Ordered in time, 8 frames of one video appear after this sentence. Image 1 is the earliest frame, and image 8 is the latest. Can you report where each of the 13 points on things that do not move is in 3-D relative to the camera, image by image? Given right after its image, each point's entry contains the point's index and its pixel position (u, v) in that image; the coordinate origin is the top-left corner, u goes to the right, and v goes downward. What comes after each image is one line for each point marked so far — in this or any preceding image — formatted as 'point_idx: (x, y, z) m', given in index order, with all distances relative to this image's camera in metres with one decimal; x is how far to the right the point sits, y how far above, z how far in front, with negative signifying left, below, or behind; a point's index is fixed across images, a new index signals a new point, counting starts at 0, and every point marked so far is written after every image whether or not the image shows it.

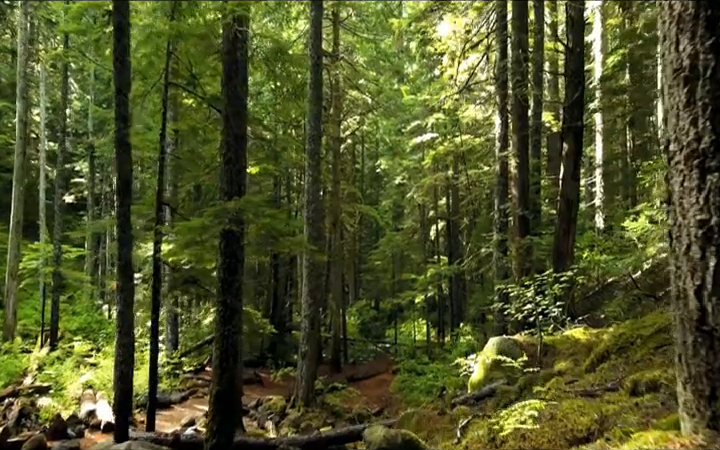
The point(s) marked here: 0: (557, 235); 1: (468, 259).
0: (+4.3, -0.2, +13.1) m
1: (+2.9, -0.9, +15.8) m
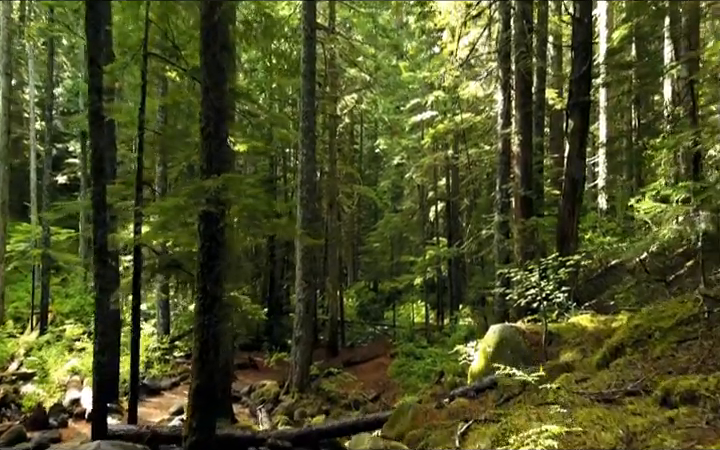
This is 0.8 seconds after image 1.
0: (+4.2, +0.2, +12.5) m
1: (+2.8, -0.4, +15.2) m
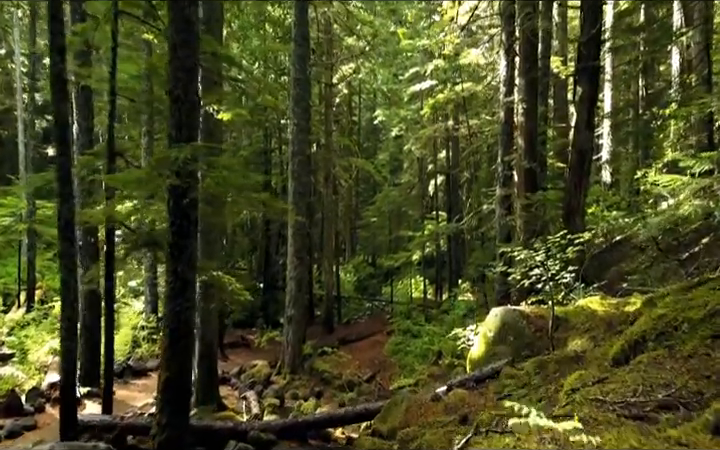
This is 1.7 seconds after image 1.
0: (+4.1, +0.7, +11.7) m
1: (+2.6, +0.2, +14.5) m
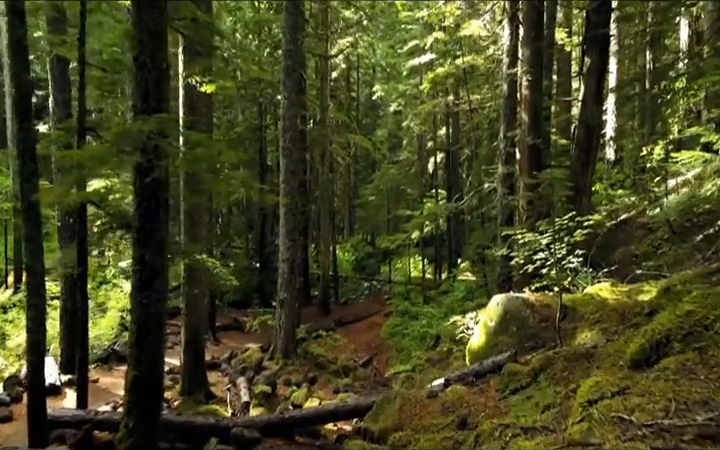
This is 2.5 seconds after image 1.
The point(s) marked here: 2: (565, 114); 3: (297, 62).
0: (+4.0, +1.1, +11.0) m
1: (+2.5, +0.7, +13.8) m
2: (+5.9, +3.2, +17.1) m
3: (-1.5, +3.9, +14.3) m
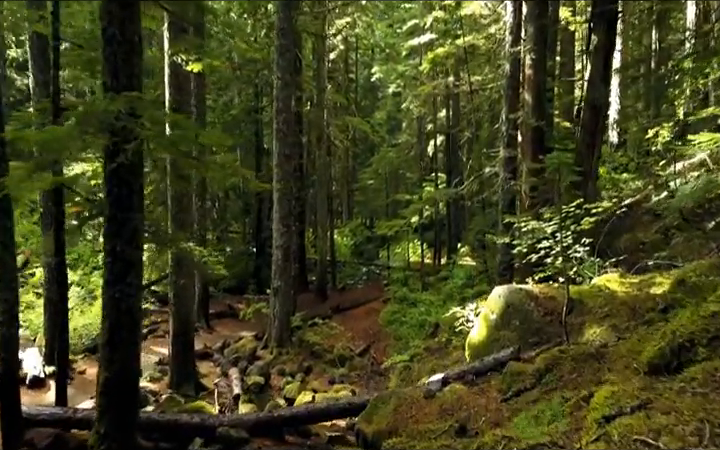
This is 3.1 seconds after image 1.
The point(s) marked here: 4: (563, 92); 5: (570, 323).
0: (+3.9, +1.3, +10.5) m
1: (+2.4, +1.0, +13.3) m
2: (+5.8, +3.6, +16.6) m
3: (-1.6, +4.3, +13.7) m
4: (+6.0, +3.9, +17.5) m
5: (+2.3, -1.1, +6.5) m
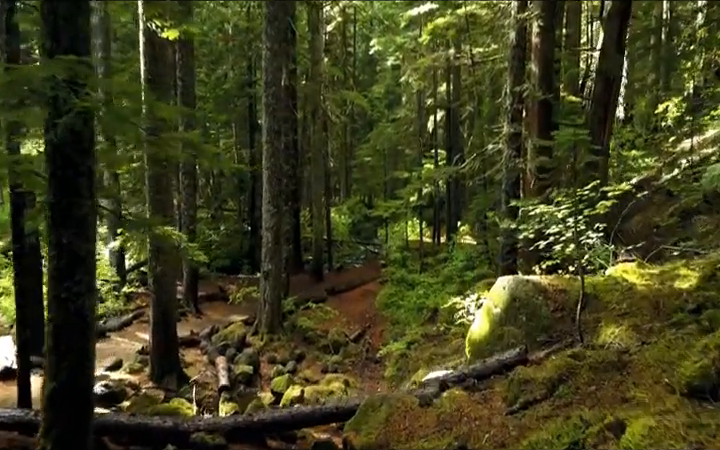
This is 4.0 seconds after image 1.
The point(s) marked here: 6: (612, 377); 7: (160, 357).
0: (+3.8, +1.6, +9.8) m
1: (+2.3, +1.4, +12.6) m
2: (+5.7, +4.2, +15.7) m
3: (-1.7, +4.7, +12.8) m
4: (+5.9, +4.5, +16.6) m
5: (+2.2, -0.9, +5.8) m
6: (+1.9, -1.1, +4.4) m
7: (-3.3, -2.2, +9.6) m
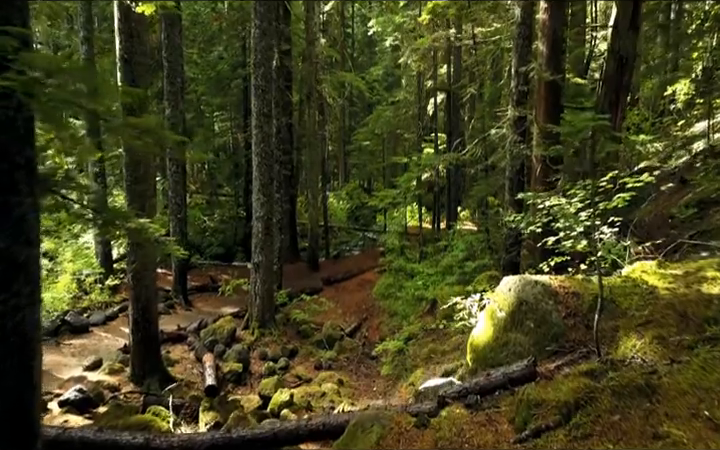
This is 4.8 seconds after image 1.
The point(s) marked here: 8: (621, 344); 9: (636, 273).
0: (+3.7, +1.8, +9.1) m
1: (+2.2, +1.6, +11.9) m
2: (+5.6, +4.5, +14.9) m
3: (-1.8, +4.9, +12.0) m
4: (+5.8, +4.8, +15.8) m
5: (+2.1, -0.9, +5.2) m
6: (+1.8, -1.1, +3.8) m
7: (-3.4, -2.0, +9.1) m
8: (+2.1, -1.0, +4.8) m
9: (+2.7, -0.5, +5.9) m
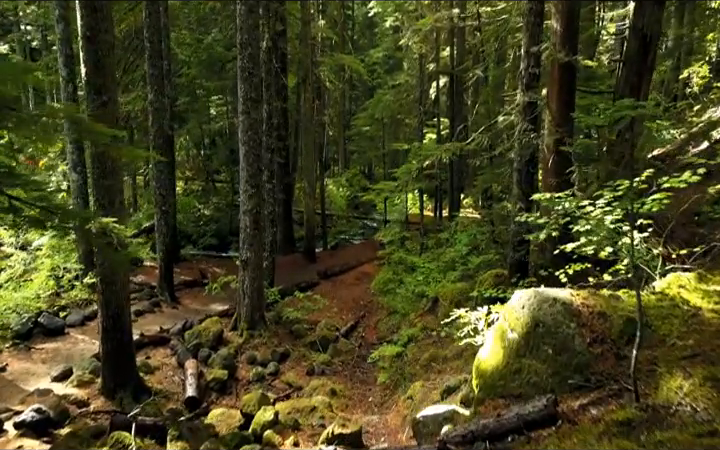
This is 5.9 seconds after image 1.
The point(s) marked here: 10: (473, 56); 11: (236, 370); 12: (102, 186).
0: (+3.6, +1.8, +8.1) m
1: (+2.1, +1.7, +10.9) m
2: (+5.6, +4.6, +13.9) m
3: (-1.9, +5.0, +11.0) m
4: (+5.7, +5.0, +14.8) m
5: (+2.0, -1.0, +4.3) m
6: (+1.7, -1.2, +3.0) m
7: (-3.4, -2.0, +8.2) m
8: (+2.0, -1.0, +3.9) m
9: (+2.6, -0.5, +5.0) m
10: (+3.6, +5.2, +18.5) m
11: (-2.2, -2.5, +10.2) m
12: (-3.4, +0.6, +7.8) m
